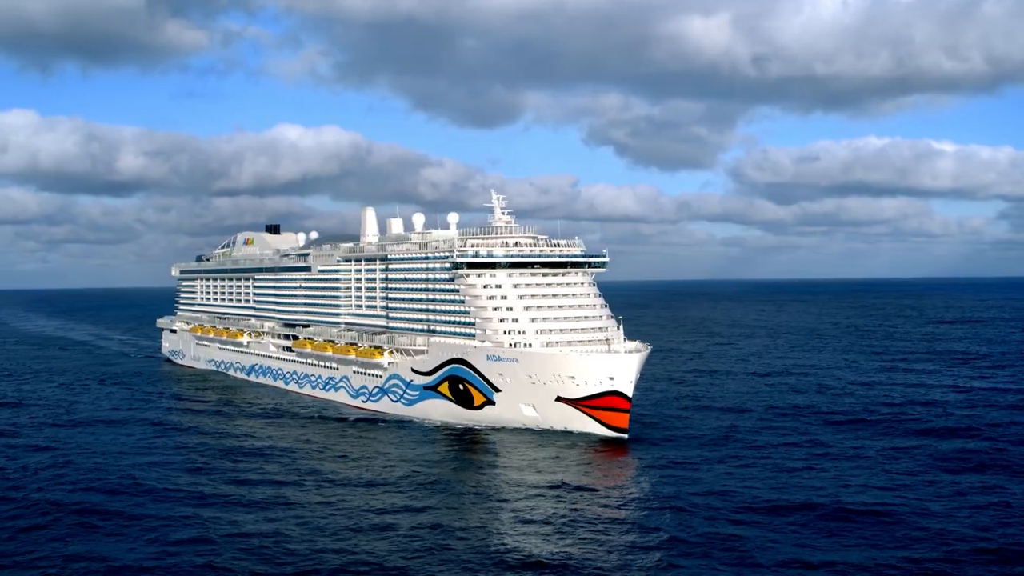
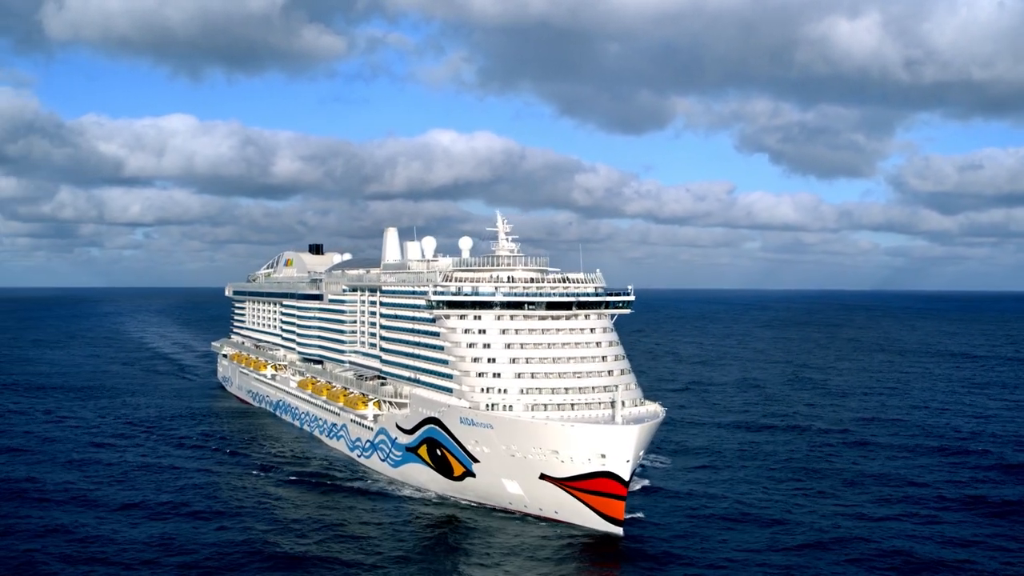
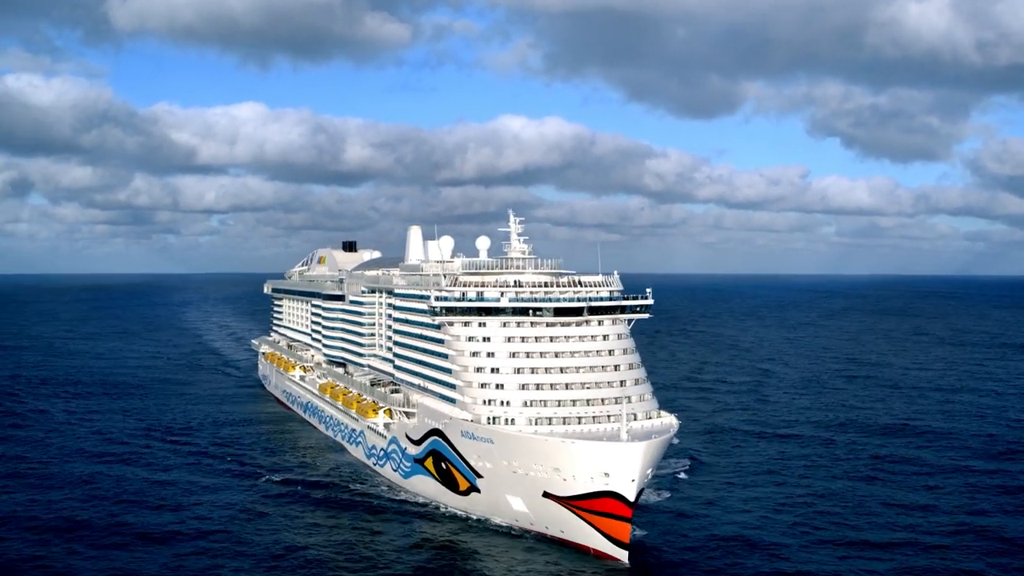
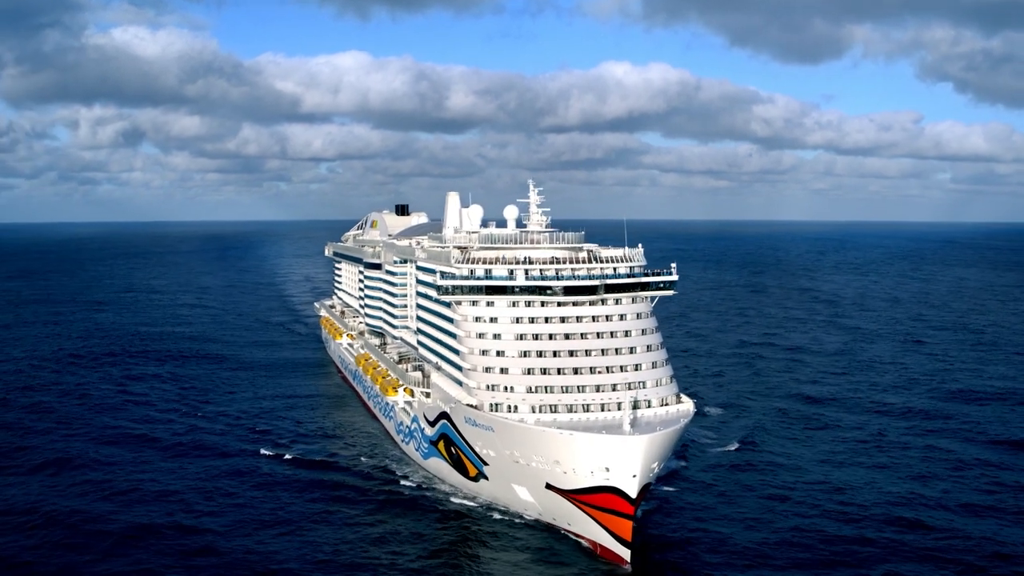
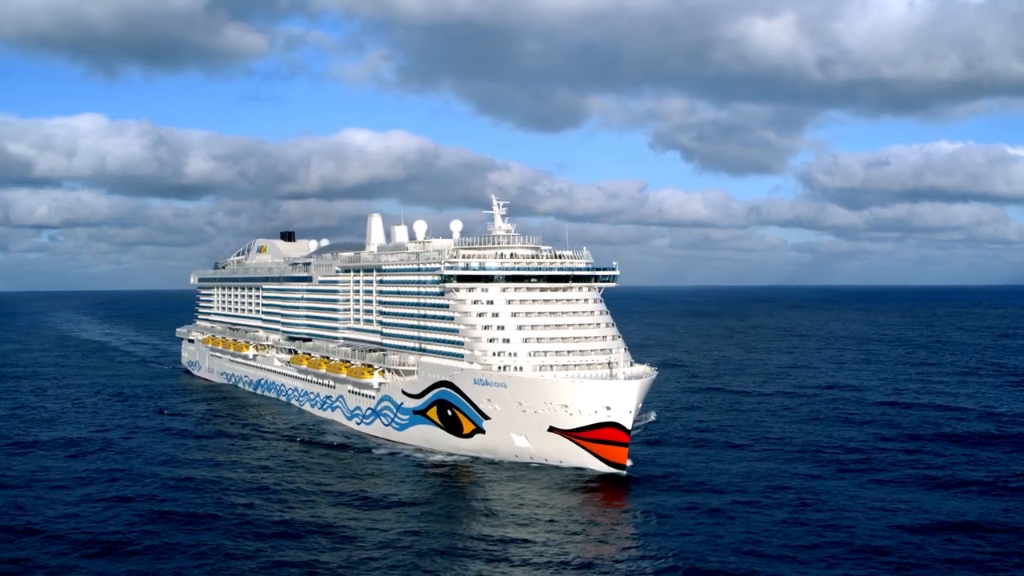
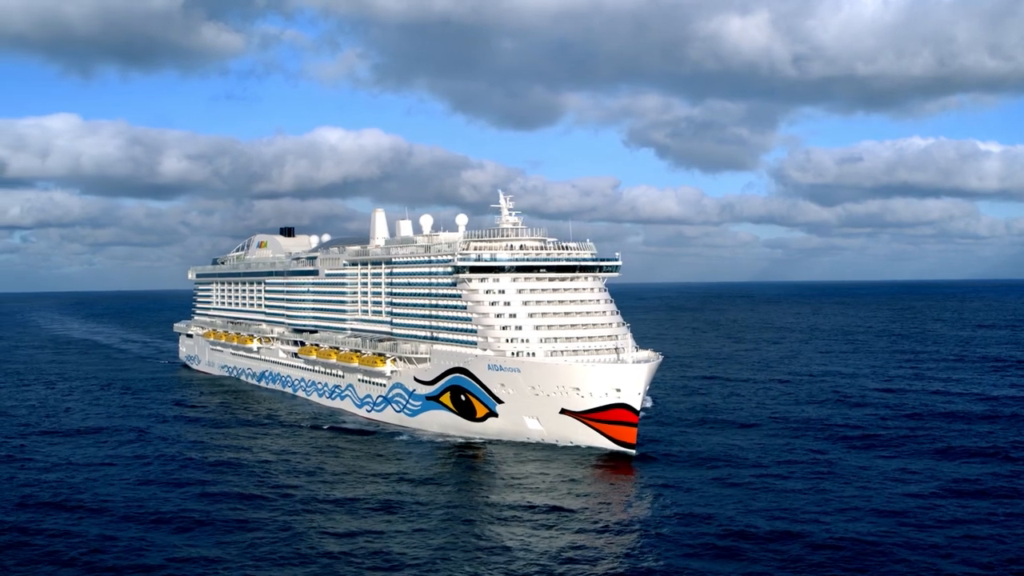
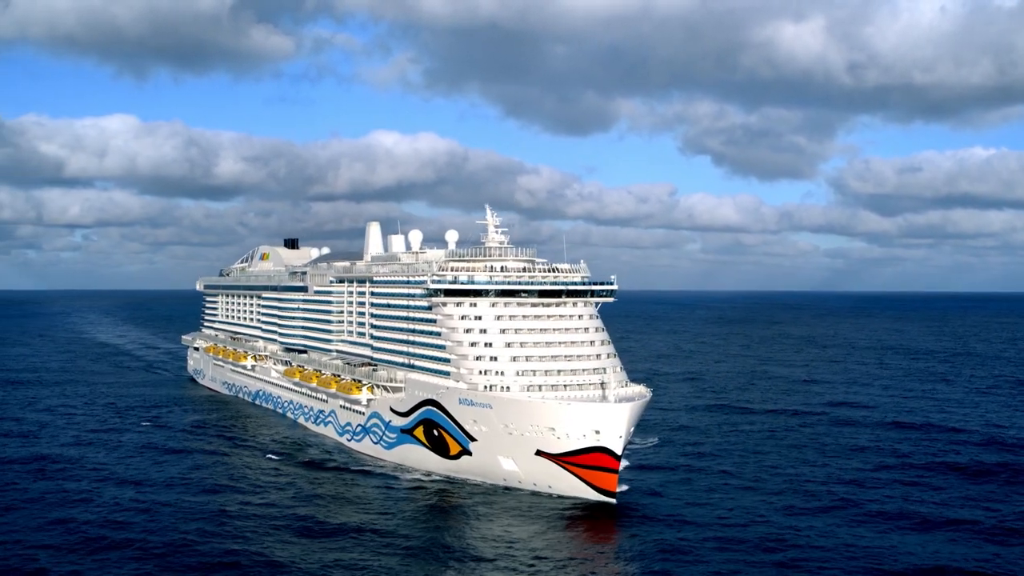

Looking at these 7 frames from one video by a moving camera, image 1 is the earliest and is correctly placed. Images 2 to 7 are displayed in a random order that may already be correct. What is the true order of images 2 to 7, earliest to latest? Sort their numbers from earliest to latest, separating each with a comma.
6, 5, 7, 2, 3, 4
